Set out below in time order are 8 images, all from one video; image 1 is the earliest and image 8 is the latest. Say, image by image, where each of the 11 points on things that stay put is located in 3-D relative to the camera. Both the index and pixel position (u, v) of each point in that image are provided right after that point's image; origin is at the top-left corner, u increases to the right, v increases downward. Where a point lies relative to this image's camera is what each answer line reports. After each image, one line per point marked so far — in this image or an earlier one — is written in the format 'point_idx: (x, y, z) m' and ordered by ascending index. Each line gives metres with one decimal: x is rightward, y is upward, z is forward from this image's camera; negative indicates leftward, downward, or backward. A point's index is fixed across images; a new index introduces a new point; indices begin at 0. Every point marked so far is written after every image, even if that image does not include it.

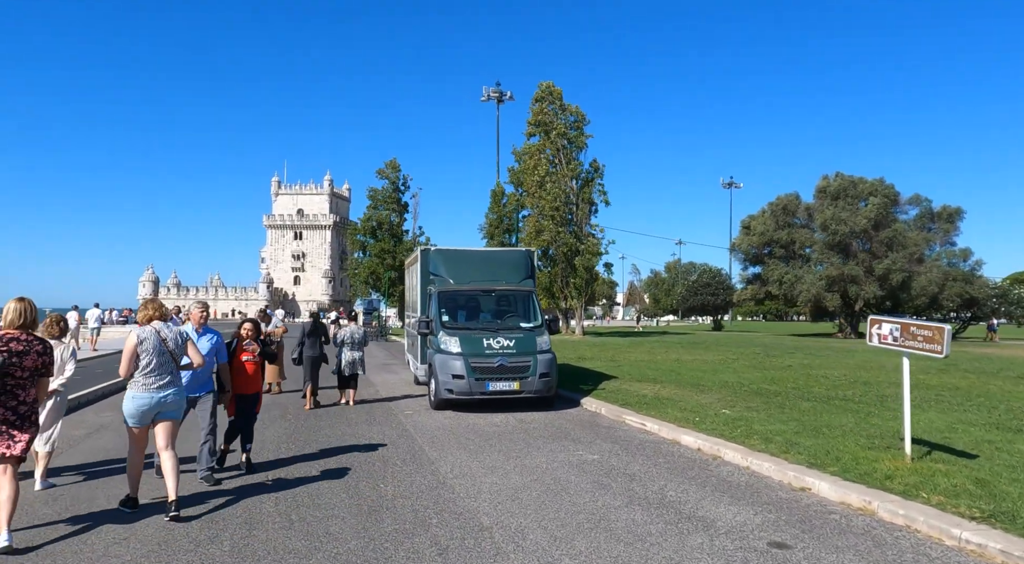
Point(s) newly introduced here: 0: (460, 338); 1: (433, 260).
0: (-0.8, -0.9, +12.2) m
1: (-1.5, +0.4, +14.1) m
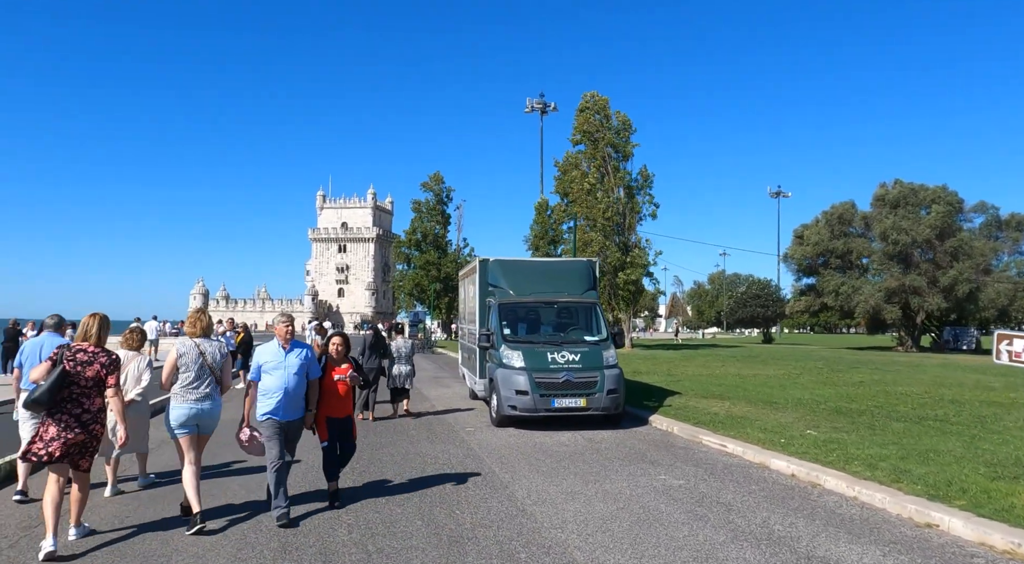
0: (+0.2, -1.1, +11.7) m
1: (-0.3, +0.2, +13.7) m
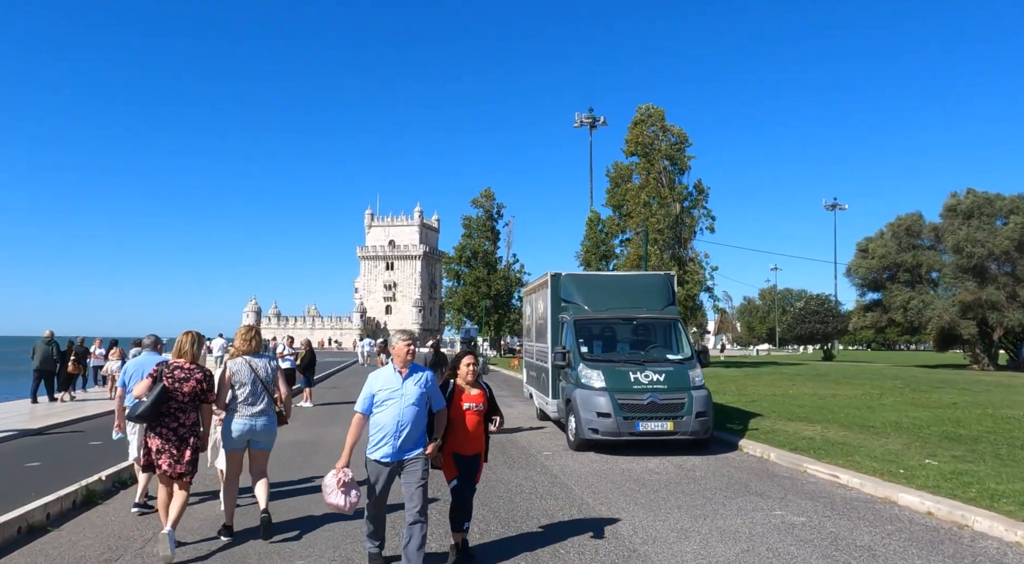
0: (+1.4, -1.3, +11.0) m
1: (+1.0, -0.1, +13.0) m
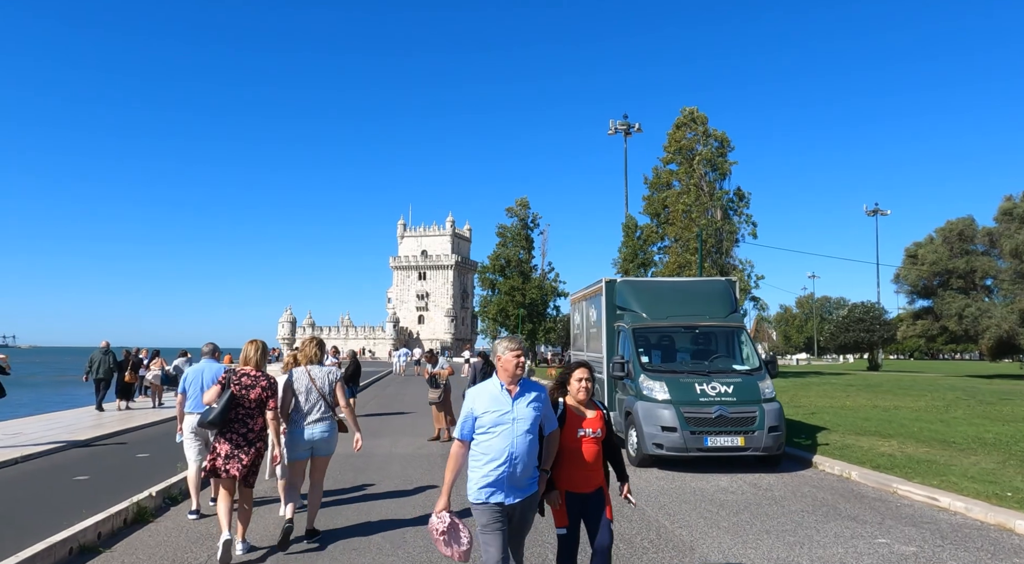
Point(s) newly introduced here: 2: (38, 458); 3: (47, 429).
0: (+2.2, -1.4, +10.4) m
1: (+1.8, -0.2, +12.4) m
2: (-7.8, -2.9, +12.2) m
3: (-10.4, -3.3, +16.5) m
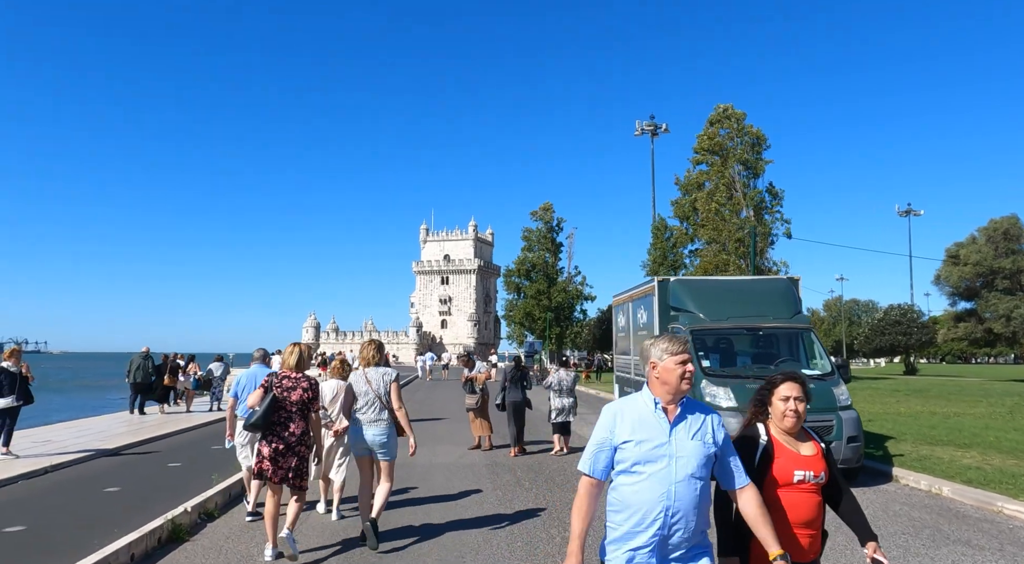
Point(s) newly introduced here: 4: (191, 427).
0: (+2.9, -1.4, +9.6) m
1: (+2.6, -0.2, +11.7) m
2: (-7.1, -3.0, +11.7) m
3: (-9.5, -3.4, +16.1) m
4: (-7.4, -3.4, +17.1) m
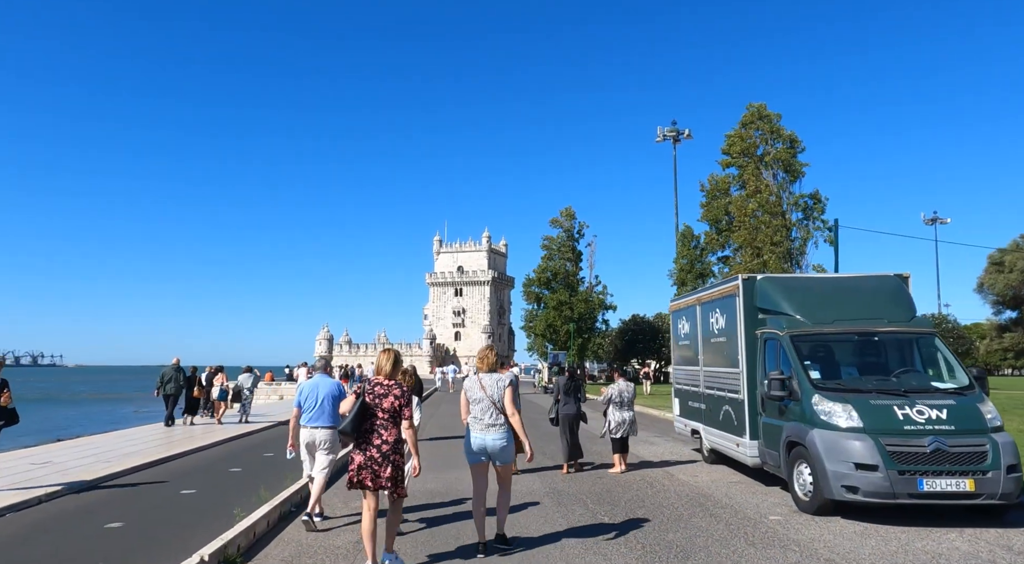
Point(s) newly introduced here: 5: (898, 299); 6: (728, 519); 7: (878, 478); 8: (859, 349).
0: (+3.7, -1.4, +8.0) m
1: (+3.4, -0.1, +10.1) m
2: (-6.2, -3.0, +10.2) m
3: (-8.6, -3.5, +14.7) m
4: (-6.4, -3.5, +15.6) m
5: (+5.0, -0.2, +9.6) m
6: (+2.3, -2.6, +8.2) m
7: (+3.7, -2.0, +7.5) m
8: (+4.3, -0.8, +9.1) m
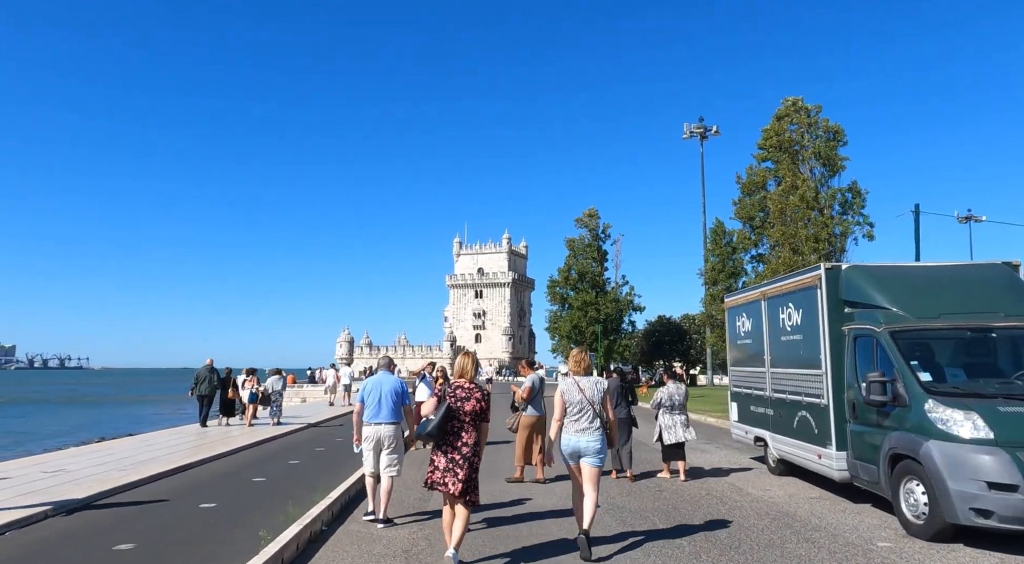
0: (+4.3, -1.2, +6.8) m
1: (+4.1, 0.0, +8.9) m
2: (-5.5, -2.9, +9.3) m
3: (-7.8, -3.4, +13.8) m
4: (-5.6, -3.4, +14.7) m
5: (+5.6, -0.1, +8.4) m
6: (+3.0, -2.5, +7.0) m
7: (+4.3, -1.8, +6.3) m
8: (+4.9, -0.7, +7.9) m
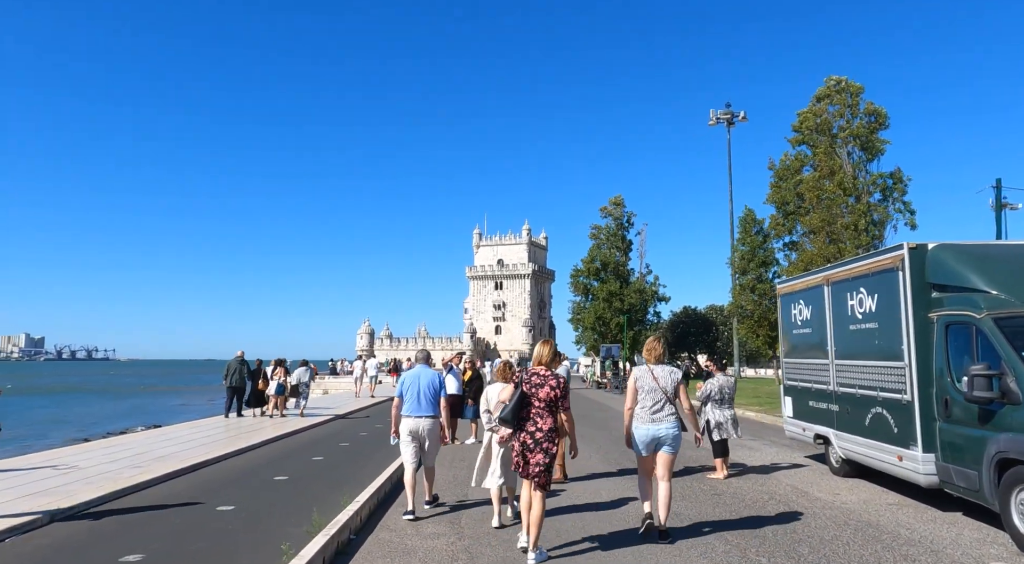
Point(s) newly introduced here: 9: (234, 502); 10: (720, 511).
0: (+4.8, -1.0, +5.8) m
1: (+4.6, +0.2, +7.9) m
2: (-5.0, -2.7, +8.6) m
3: (-7.2, -3.2, +13.1) m
4: (-5.0, -3.1, +14.0) m
5: (+6.1, +0.1, +7.3) m
6: (+3.4, -2.3, +6.1) m
7: (+4.7, -1.7, +5.3) m
8: (+5.4, -0.5, +6.9) m
9: (-3.6, -2.8, +9.6) m
10: (+2.4, -2.6, +8.4) m
